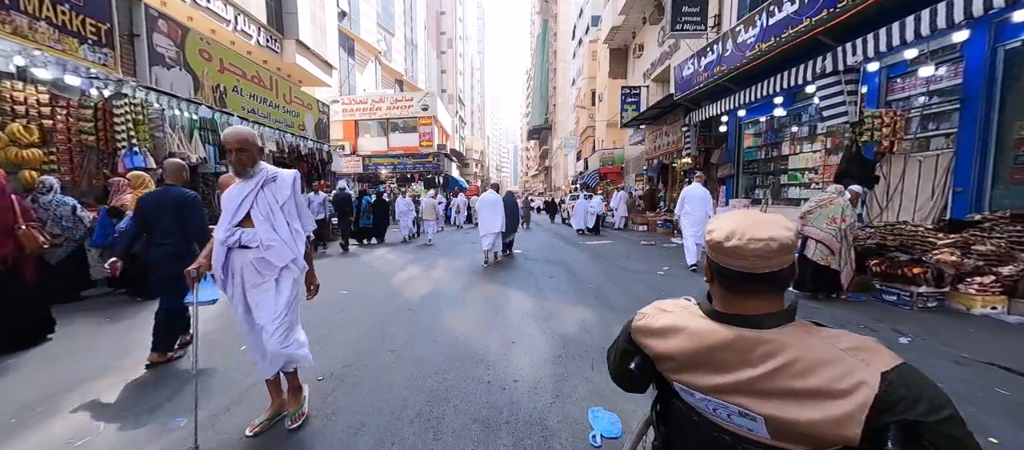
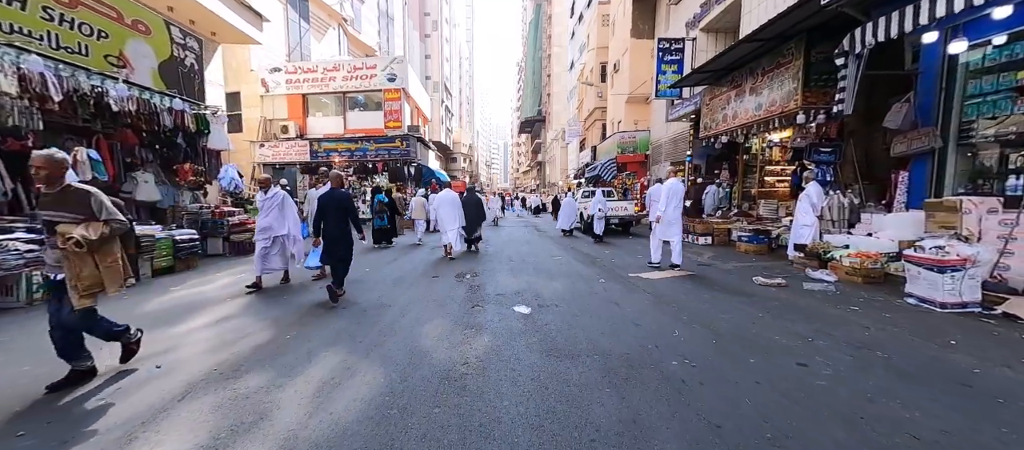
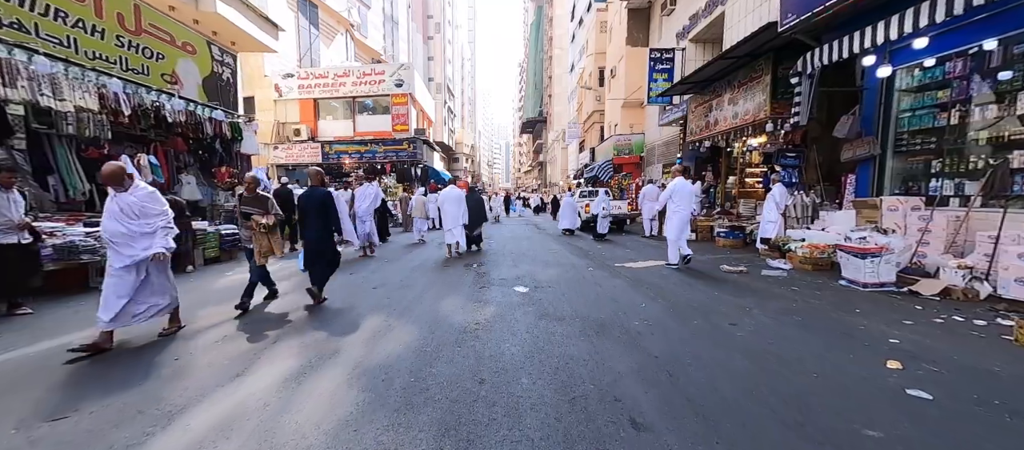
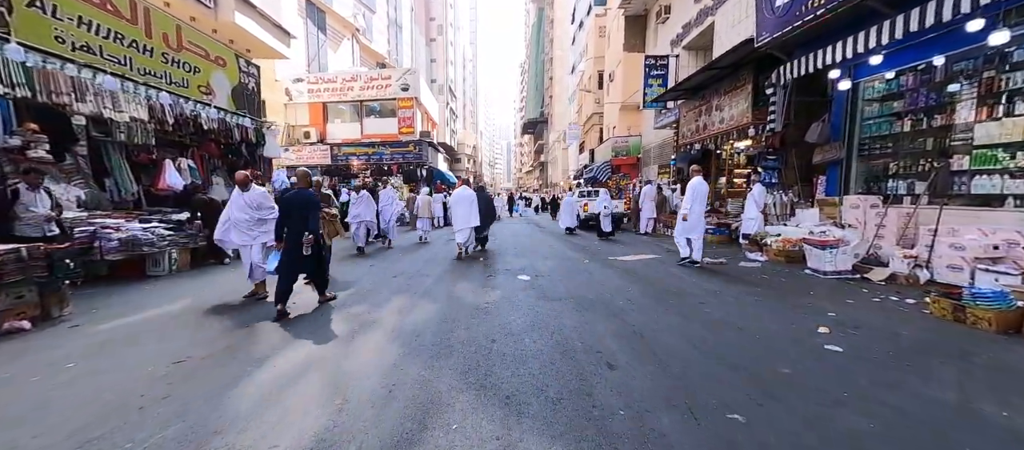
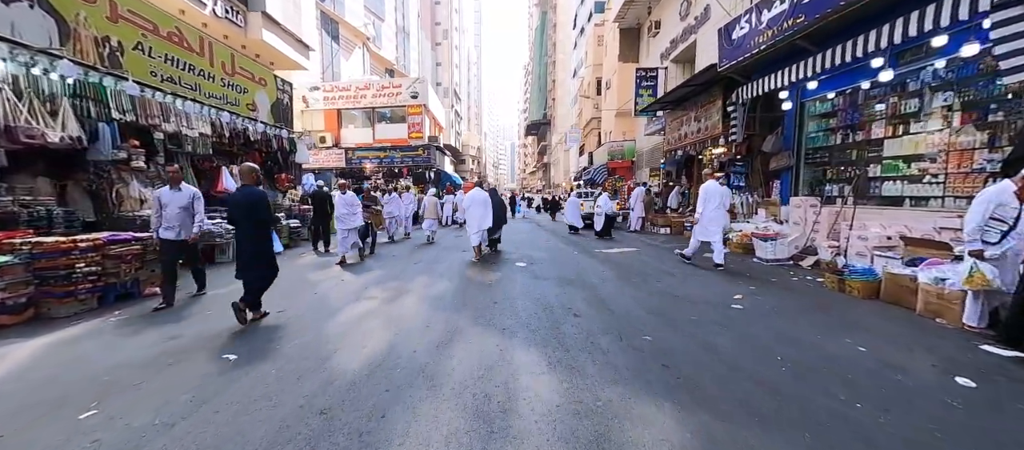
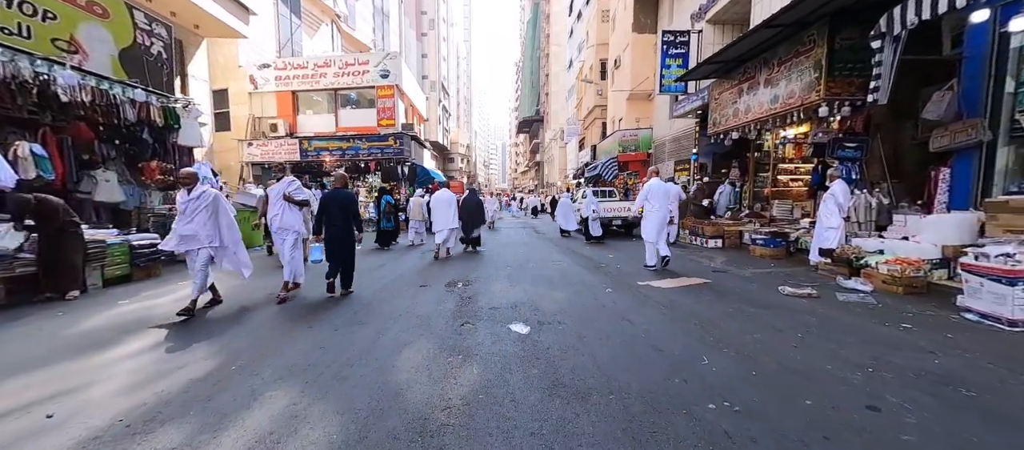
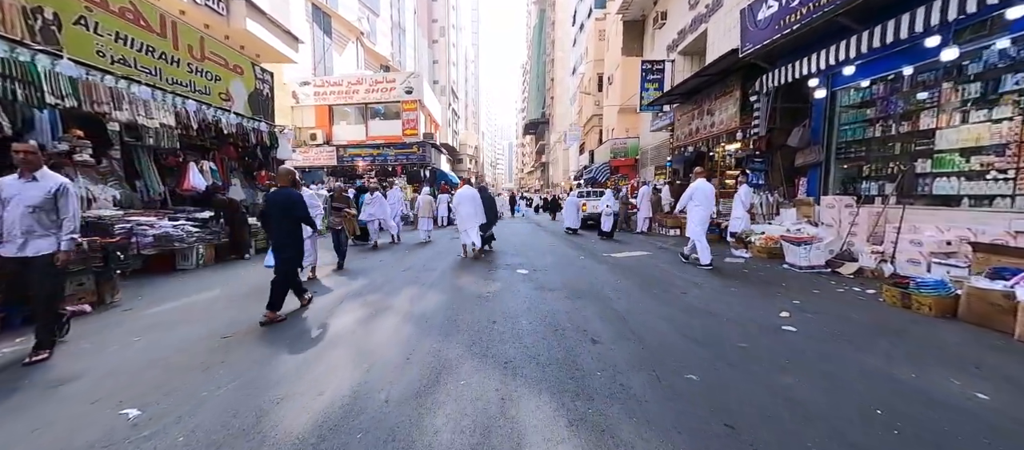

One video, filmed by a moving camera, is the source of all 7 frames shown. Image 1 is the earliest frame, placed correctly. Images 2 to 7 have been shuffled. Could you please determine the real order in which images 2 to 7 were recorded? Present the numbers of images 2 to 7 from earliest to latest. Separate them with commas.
5, 7, 4, 3, 2, 6
